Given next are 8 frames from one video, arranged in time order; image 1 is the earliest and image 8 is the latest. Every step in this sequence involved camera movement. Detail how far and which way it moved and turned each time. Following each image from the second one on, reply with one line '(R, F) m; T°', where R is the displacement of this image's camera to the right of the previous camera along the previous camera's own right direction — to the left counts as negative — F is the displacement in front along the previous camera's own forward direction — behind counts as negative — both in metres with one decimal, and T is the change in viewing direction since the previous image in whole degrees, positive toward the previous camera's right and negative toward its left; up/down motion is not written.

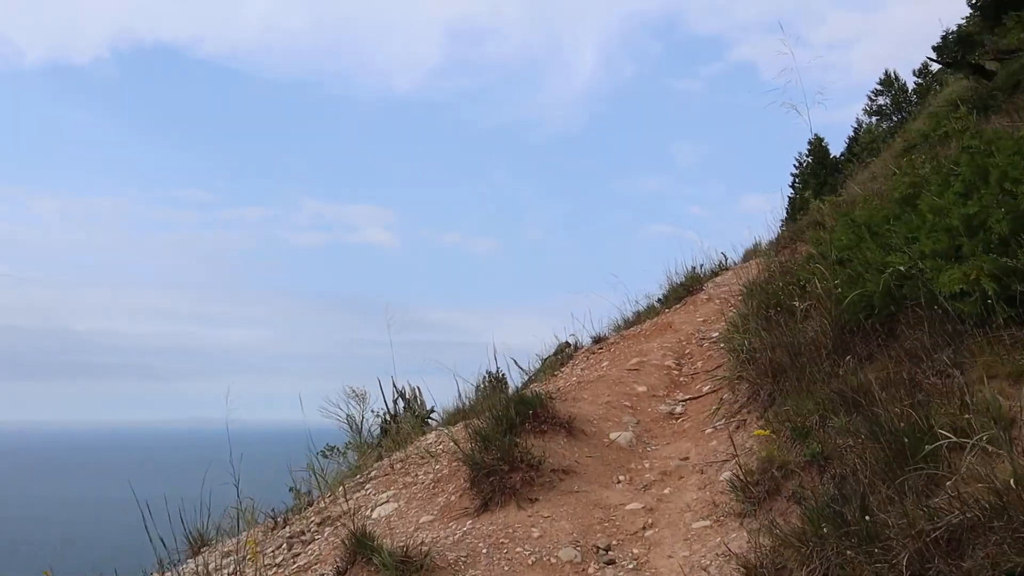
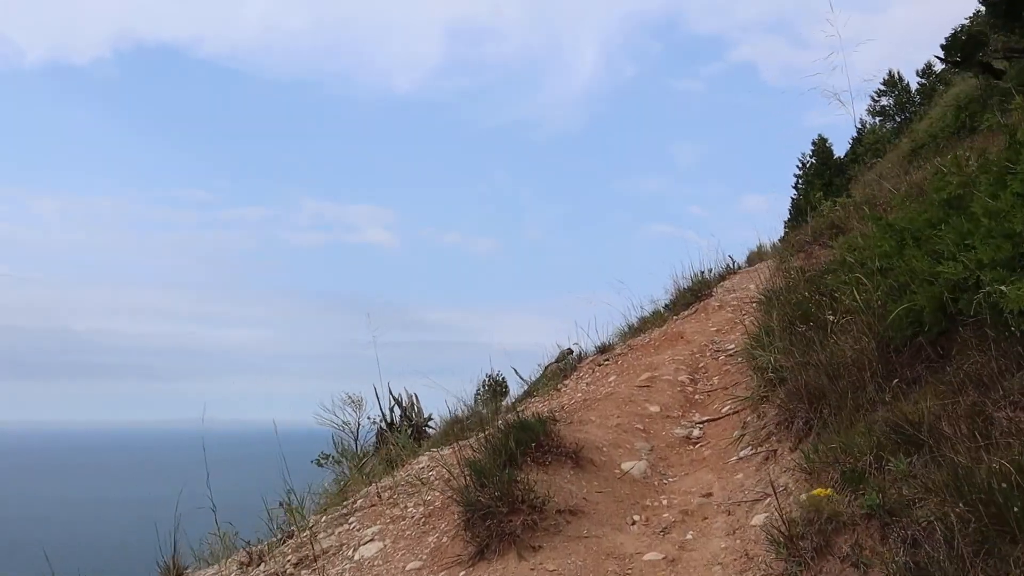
(0.0, +0.6) m; 0°
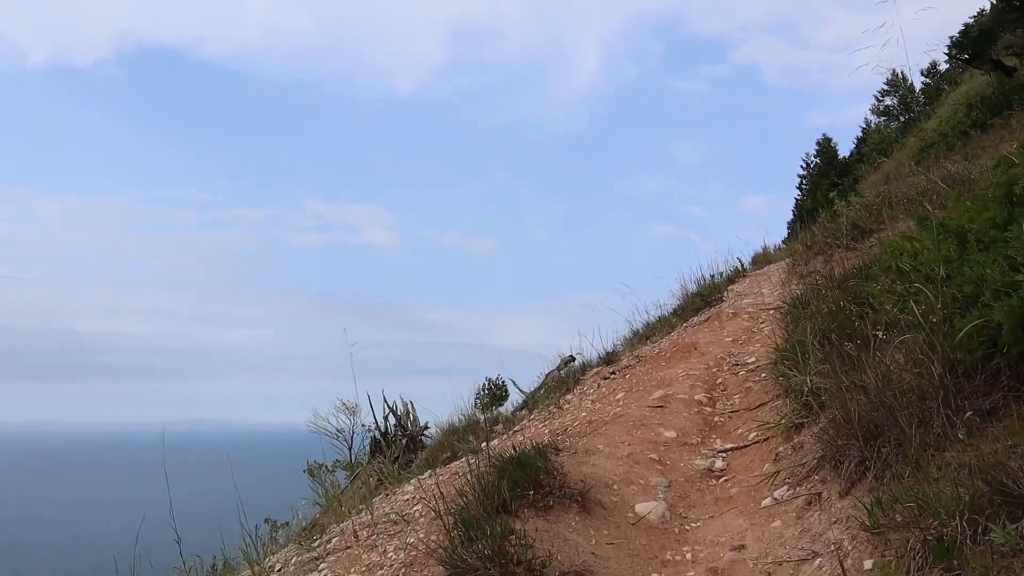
(0.0, +0.7) m; 0°
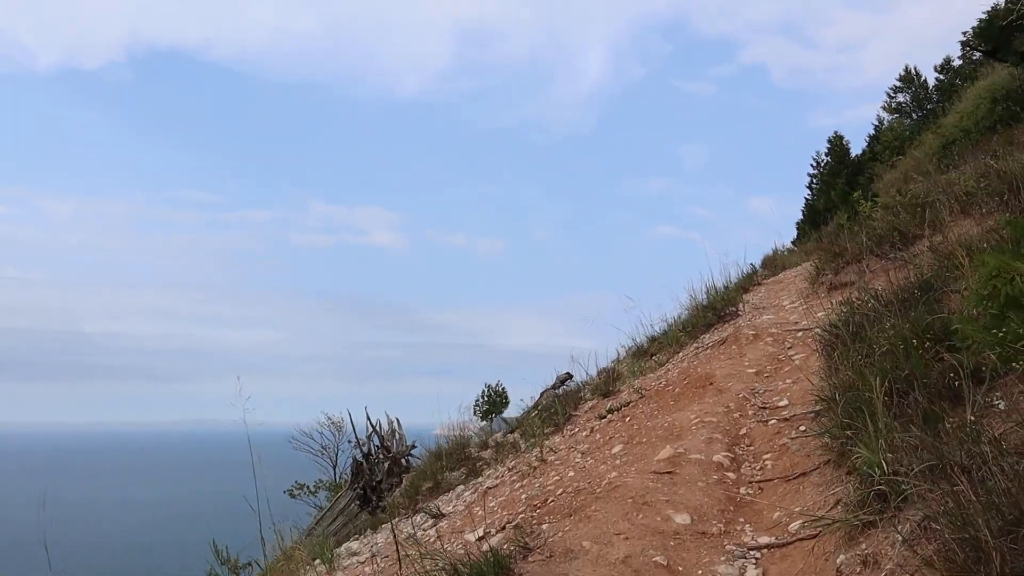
(+0.3, +1.3) m; 0°
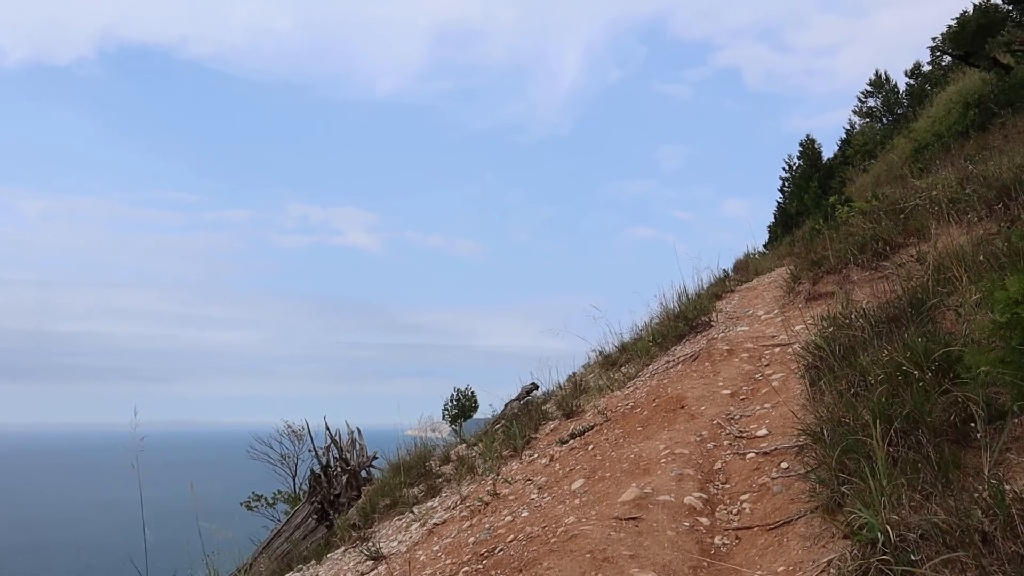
(+0.2, +0.6) m; +2°
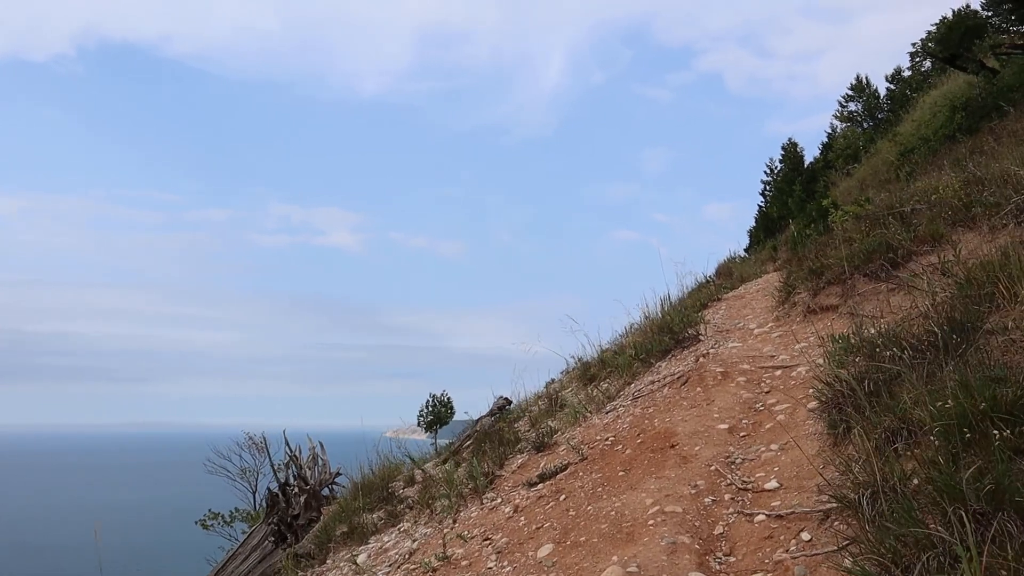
(+0.2, +0.9) m; +2°
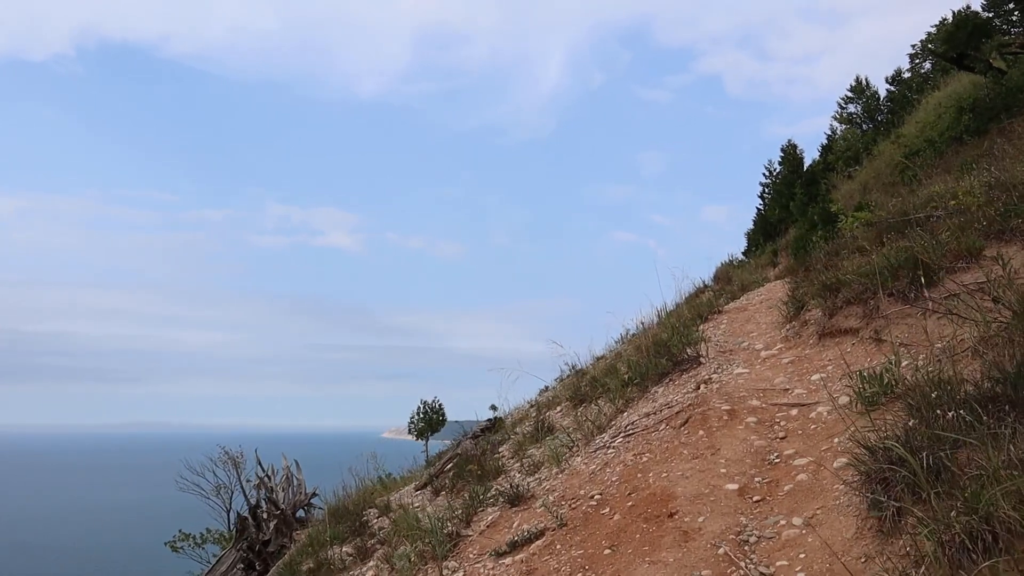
(+0.2, +0.8) m; 0°
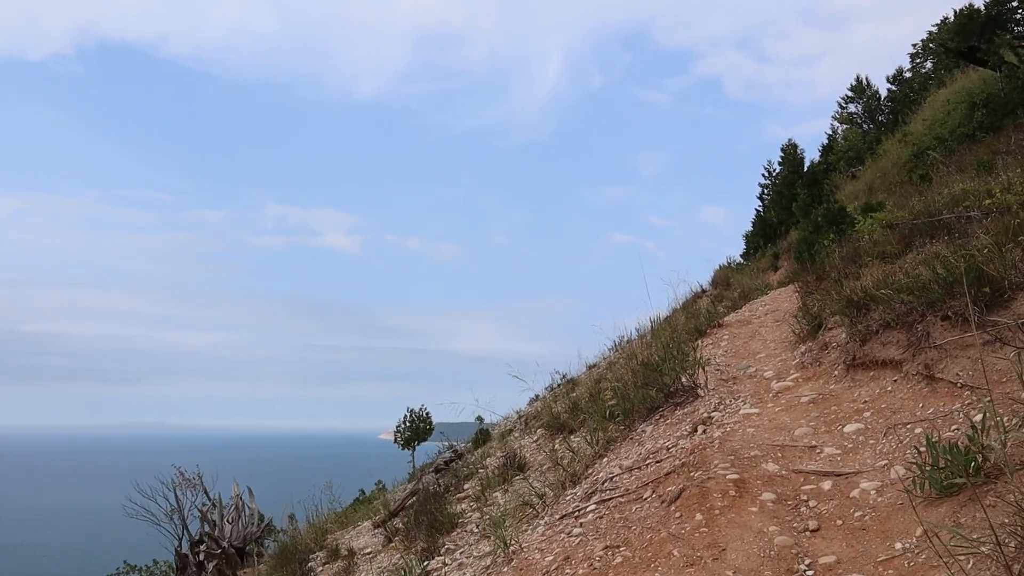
(+0.4, +1.3) m; 0°
